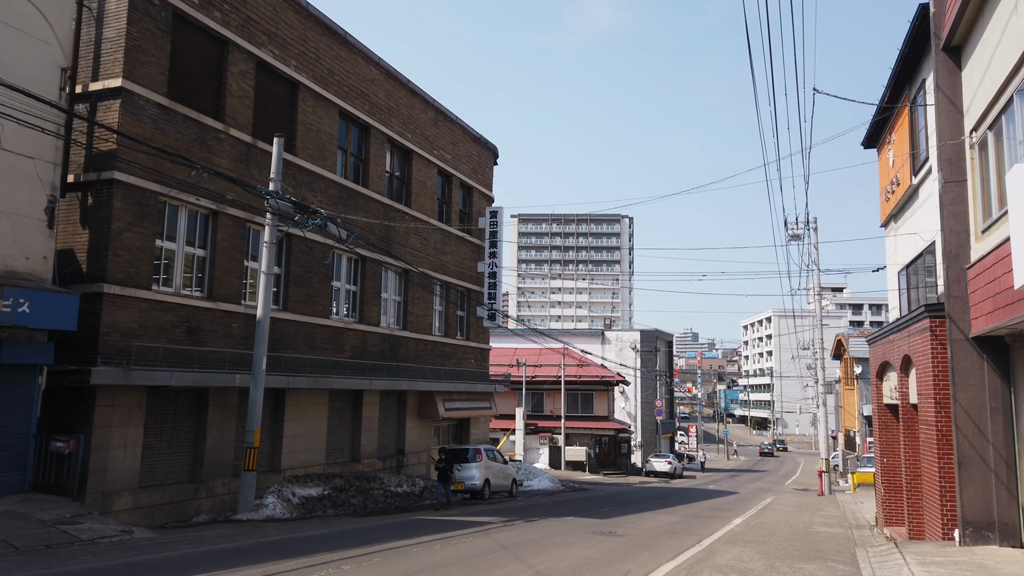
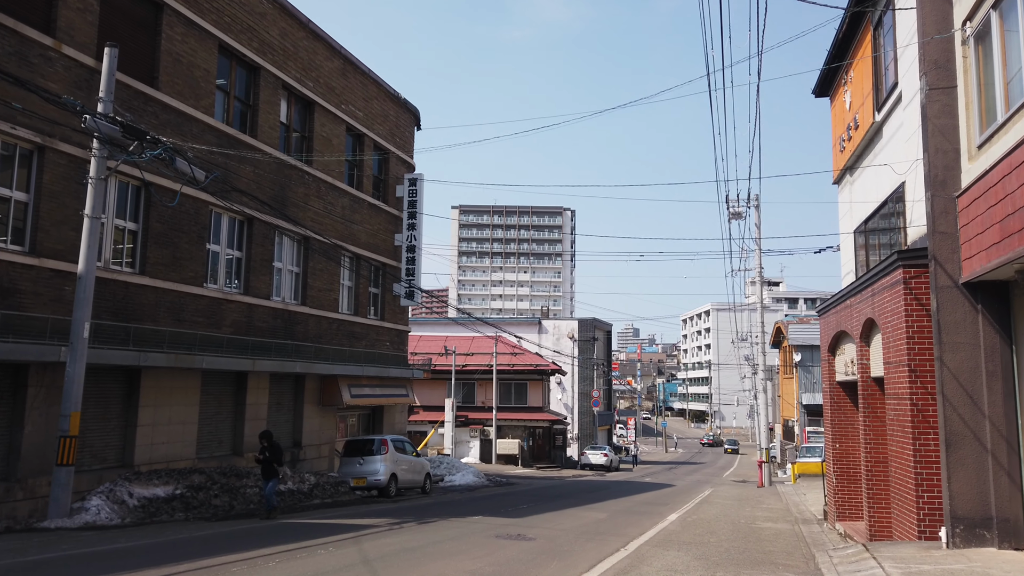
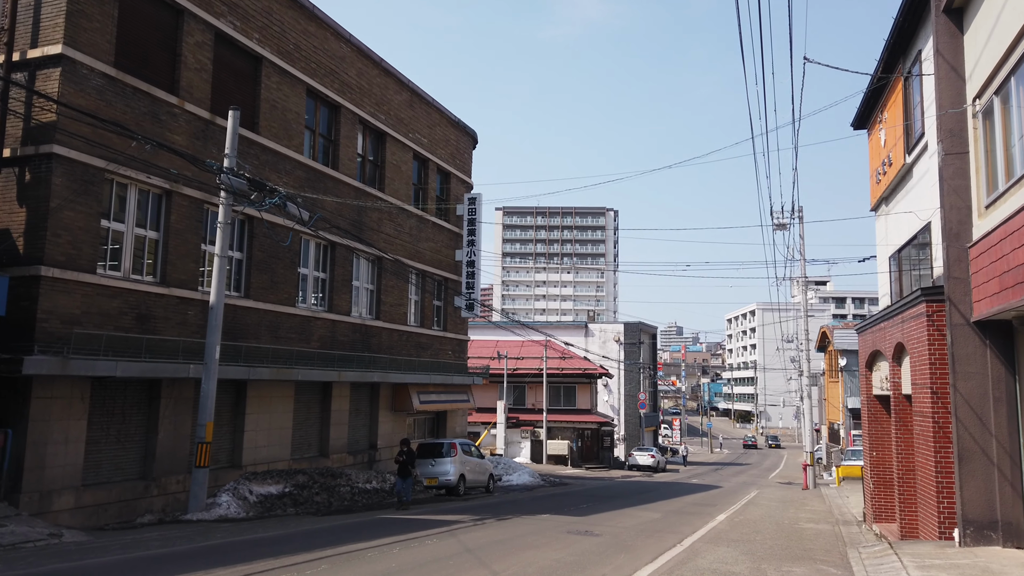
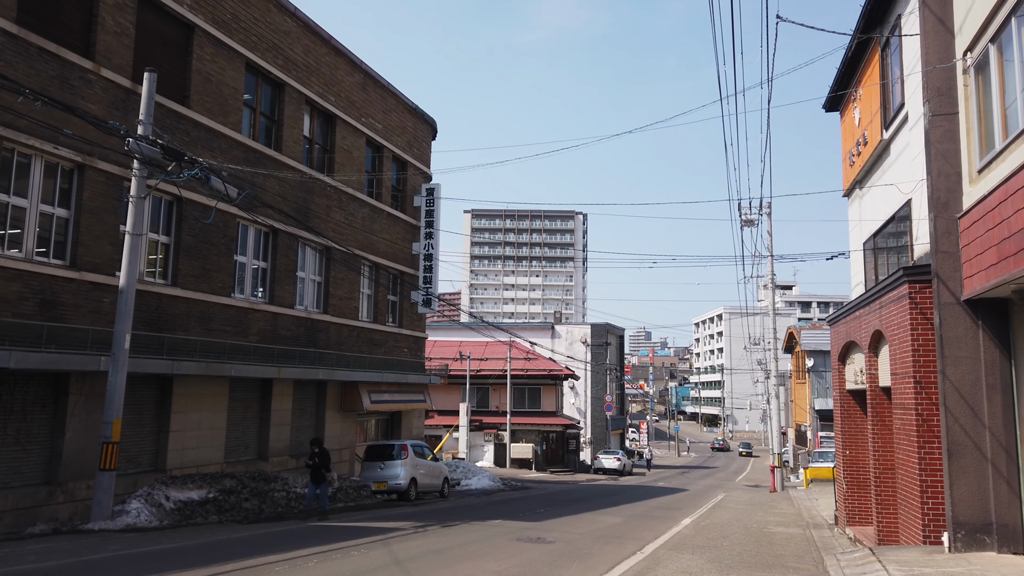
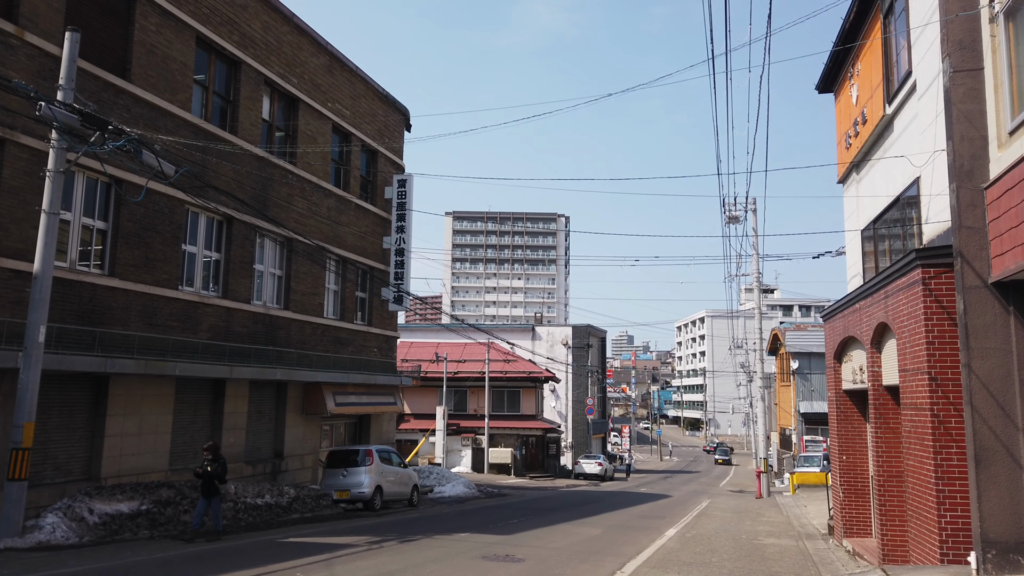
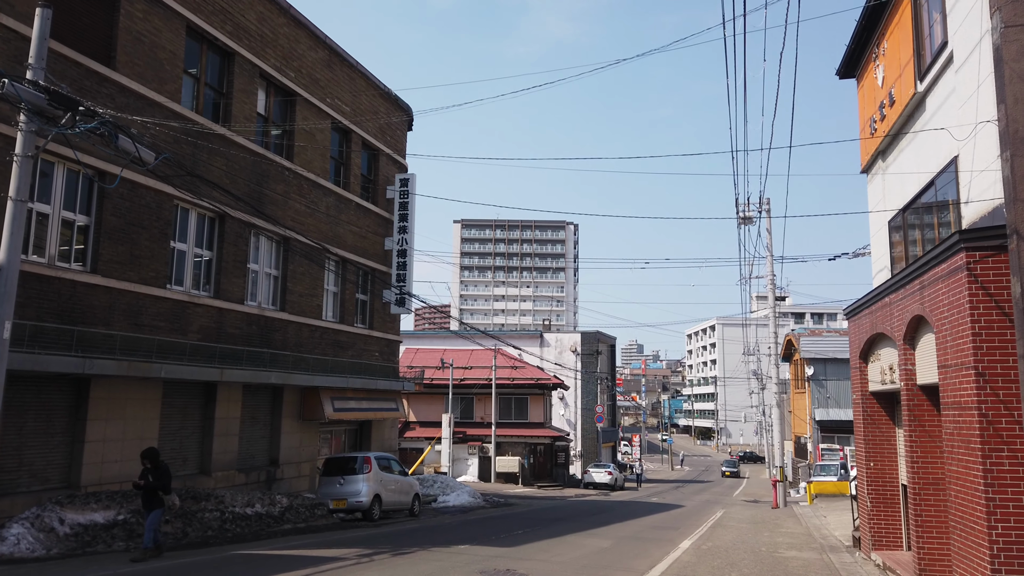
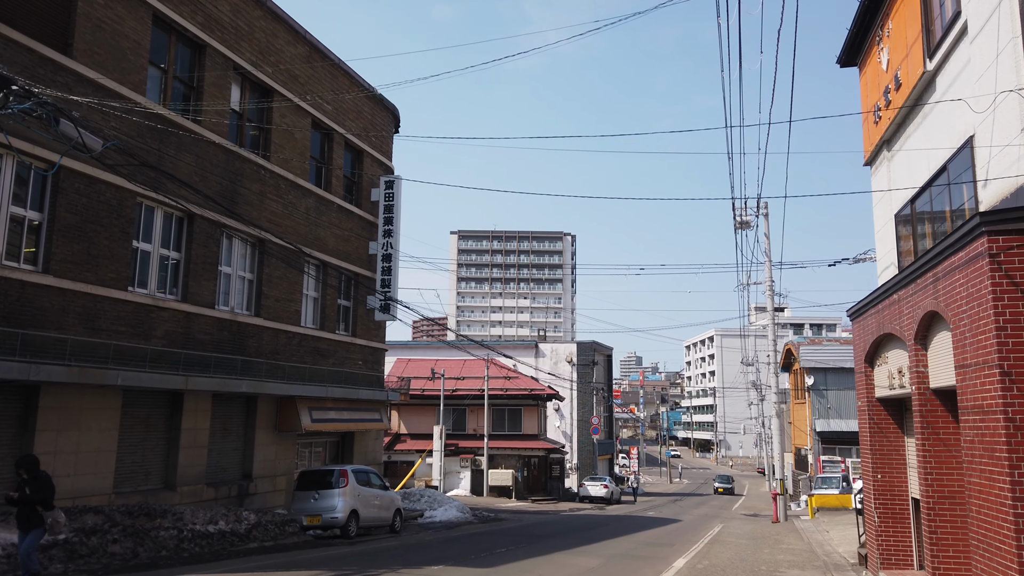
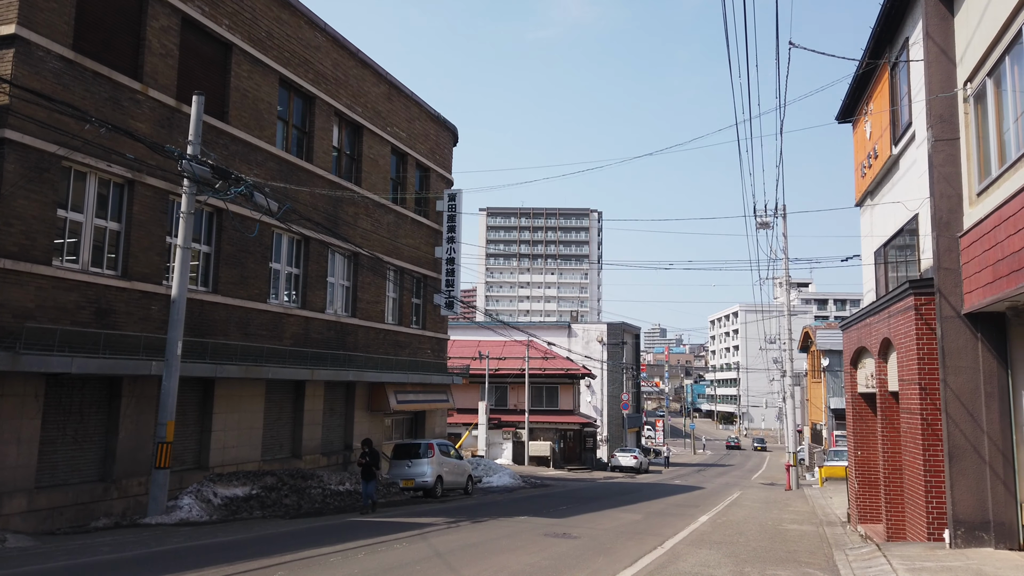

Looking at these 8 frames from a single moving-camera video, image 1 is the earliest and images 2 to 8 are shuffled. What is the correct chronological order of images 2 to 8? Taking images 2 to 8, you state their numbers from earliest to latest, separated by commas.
3, 8, 4, 2, 5, 6, 7
